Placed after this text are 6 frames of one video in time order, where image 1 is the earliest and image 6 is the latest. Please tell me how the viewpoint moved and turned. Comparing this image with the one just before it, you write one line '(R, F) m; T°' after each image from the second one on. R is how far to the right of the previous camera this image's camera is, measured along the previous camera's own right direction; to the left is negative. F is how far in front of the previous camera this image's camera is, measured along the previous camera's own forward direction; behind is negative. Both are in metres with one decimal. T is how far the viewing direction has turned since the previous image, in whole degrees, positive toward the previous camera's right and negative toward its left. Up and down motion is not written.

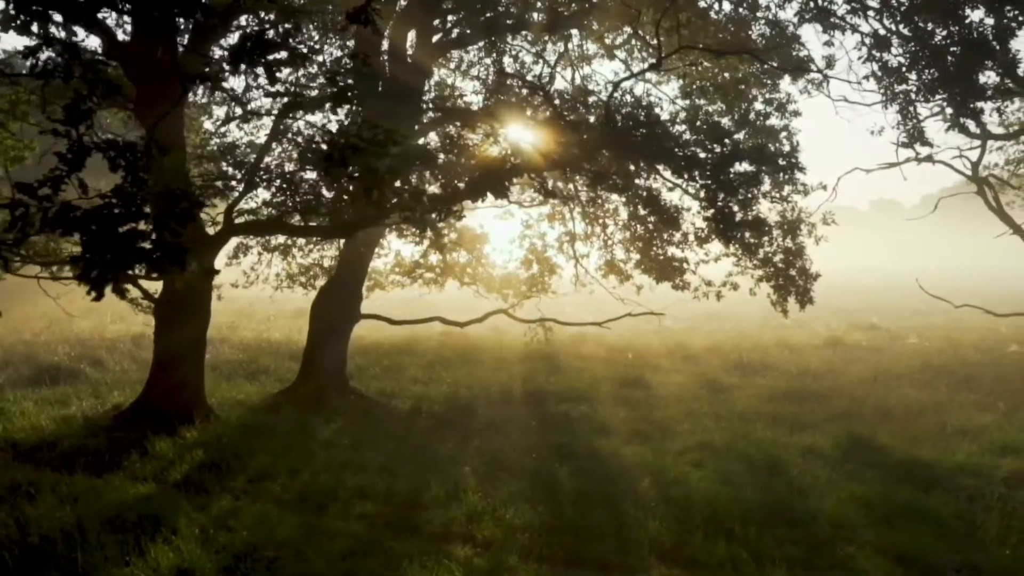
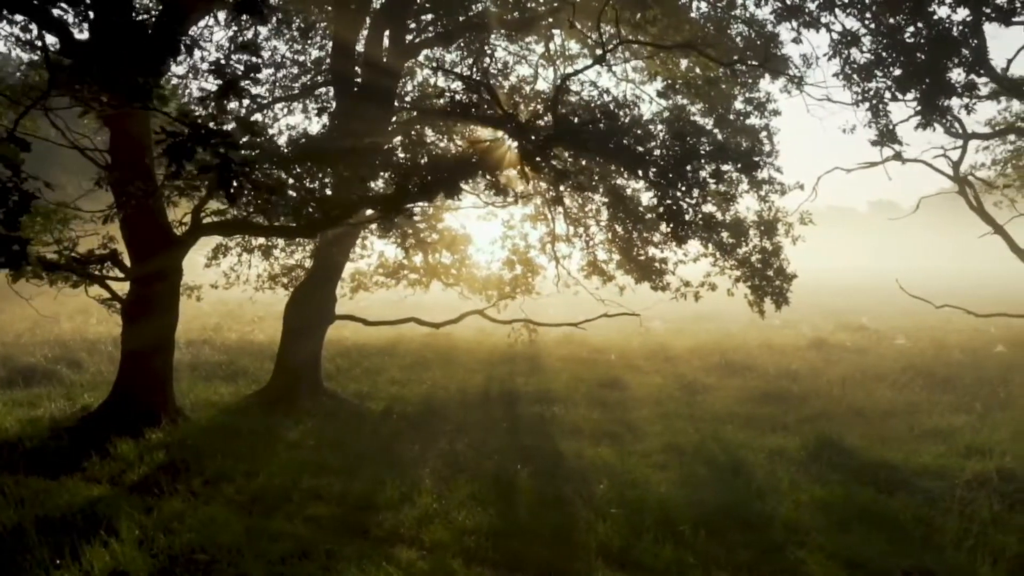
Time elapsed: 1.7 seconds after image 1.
(+0.5, +0.1) m; 0°
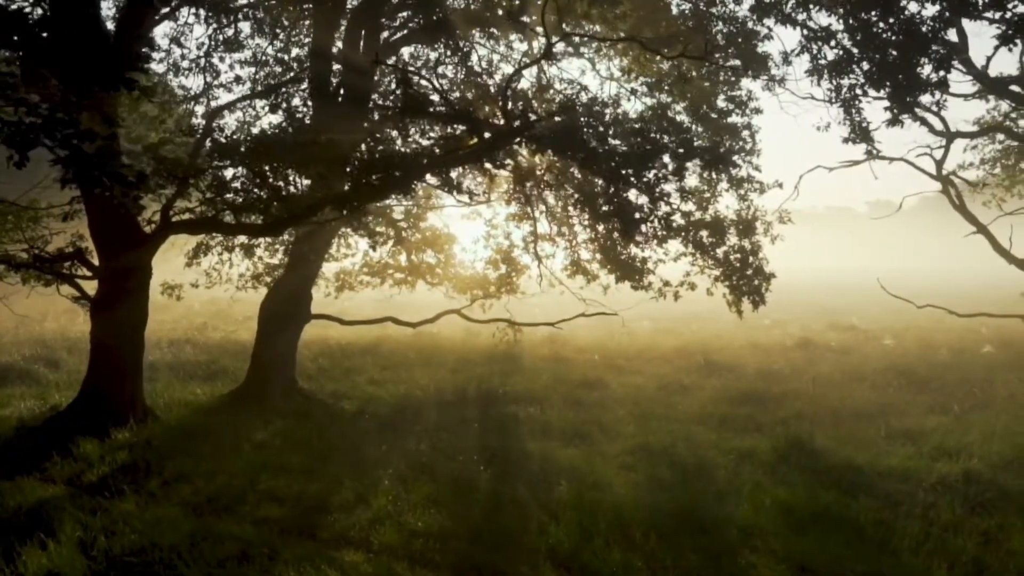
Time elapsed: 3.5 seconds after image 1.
(+0.5, +0.1) m; 0°
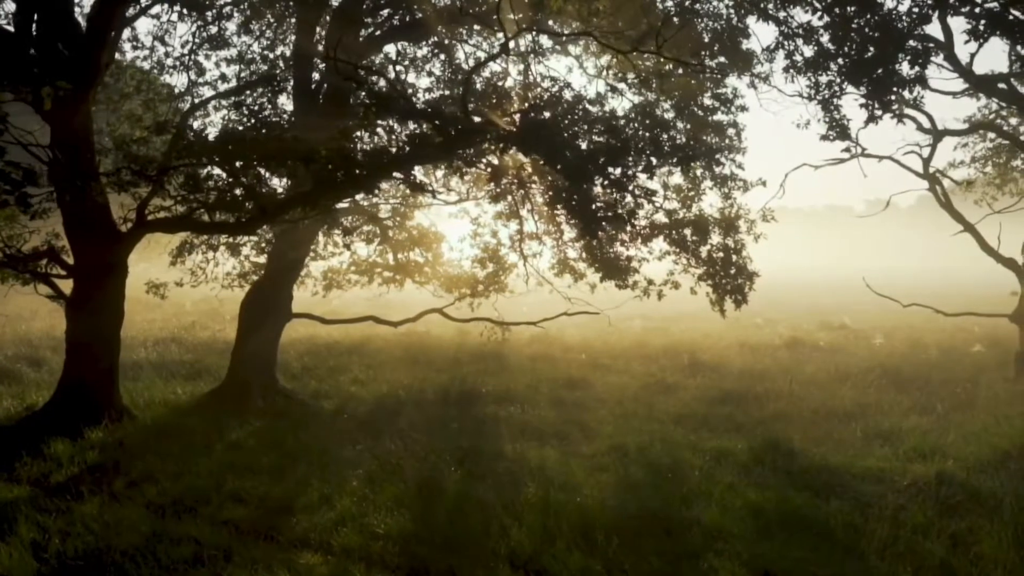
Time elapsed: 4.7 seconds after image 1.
(+0.3, +0.1) m; 0°
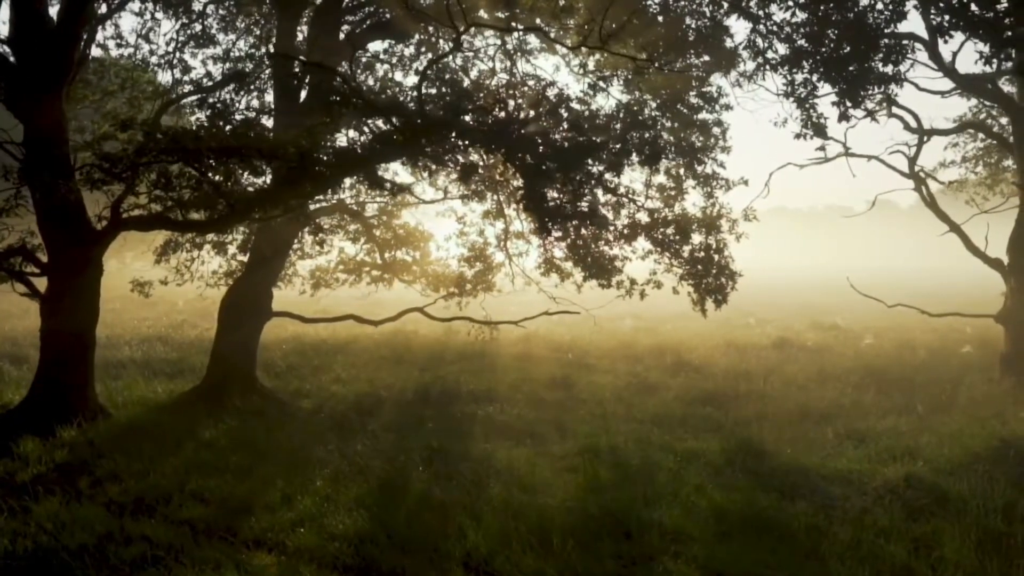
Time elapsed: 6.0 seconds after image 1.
(+0.4, +0.1) m; 0°
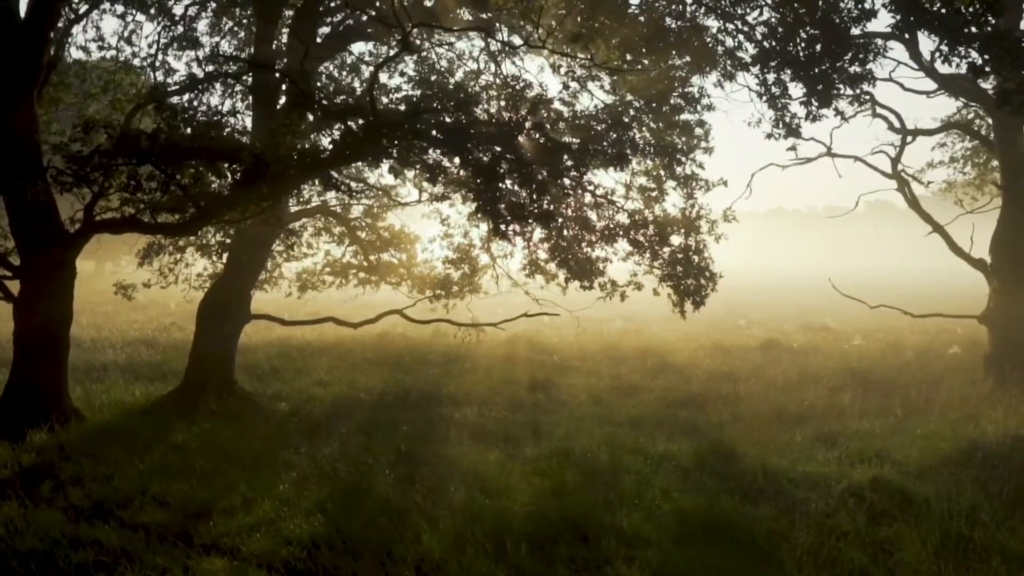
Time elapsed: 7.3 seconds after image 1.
(+0.4, +0.1) m; 0°
